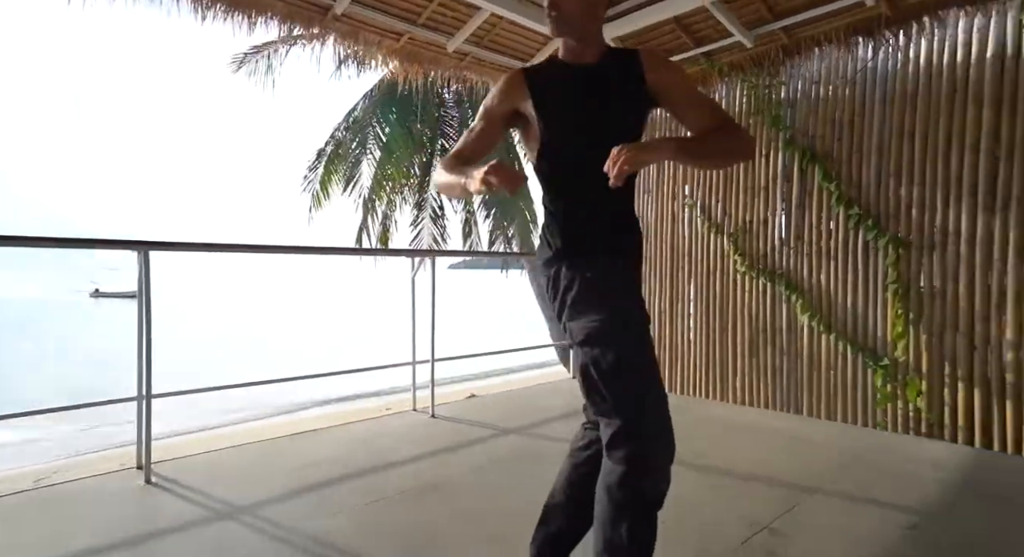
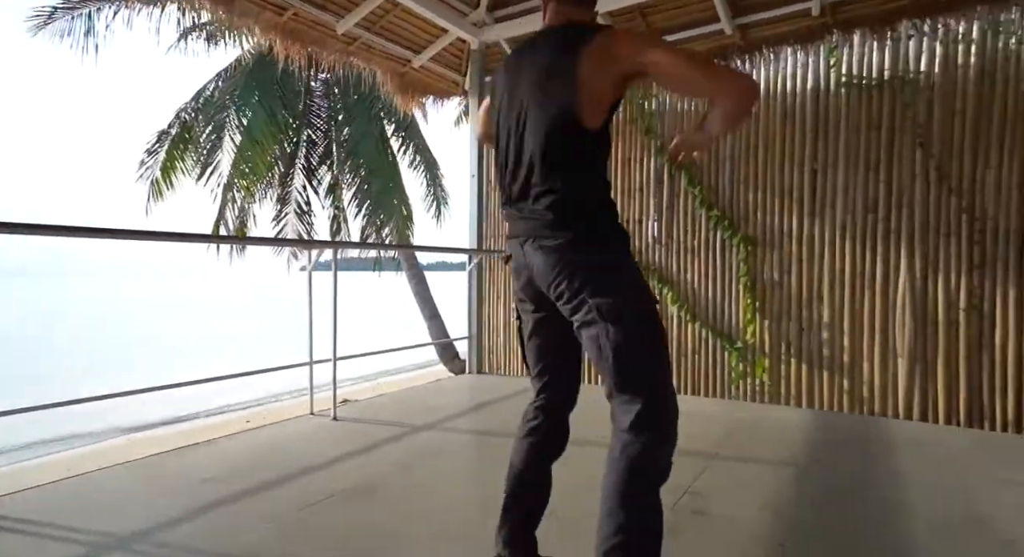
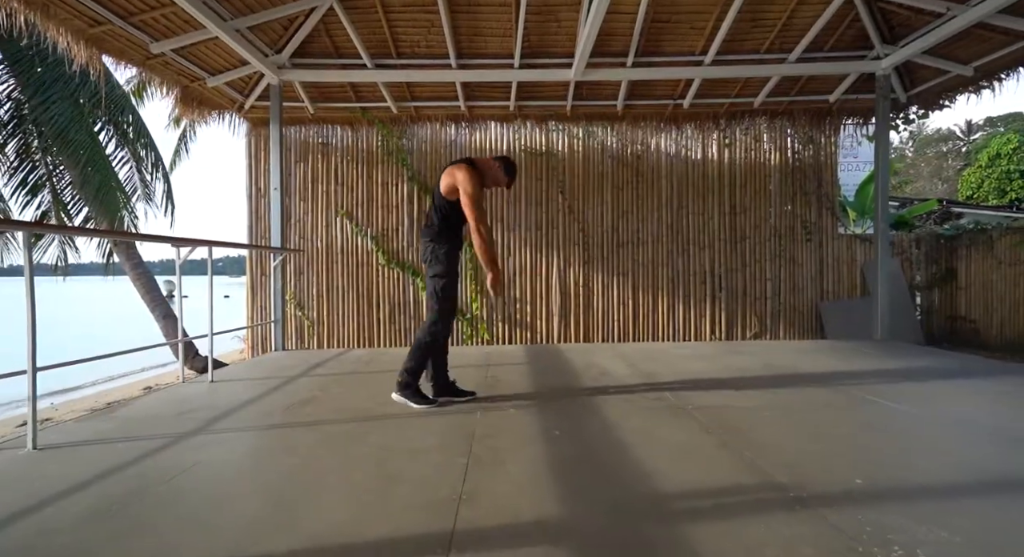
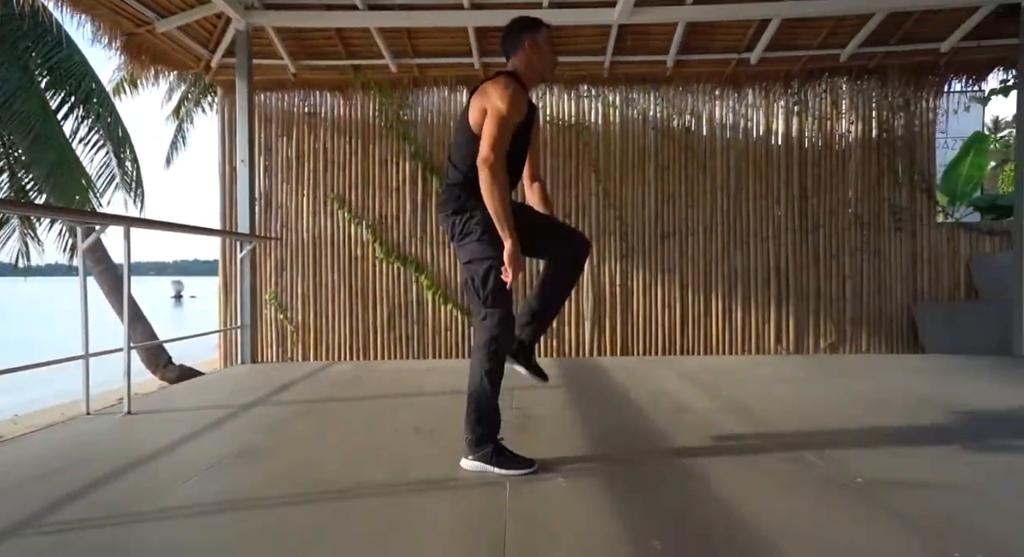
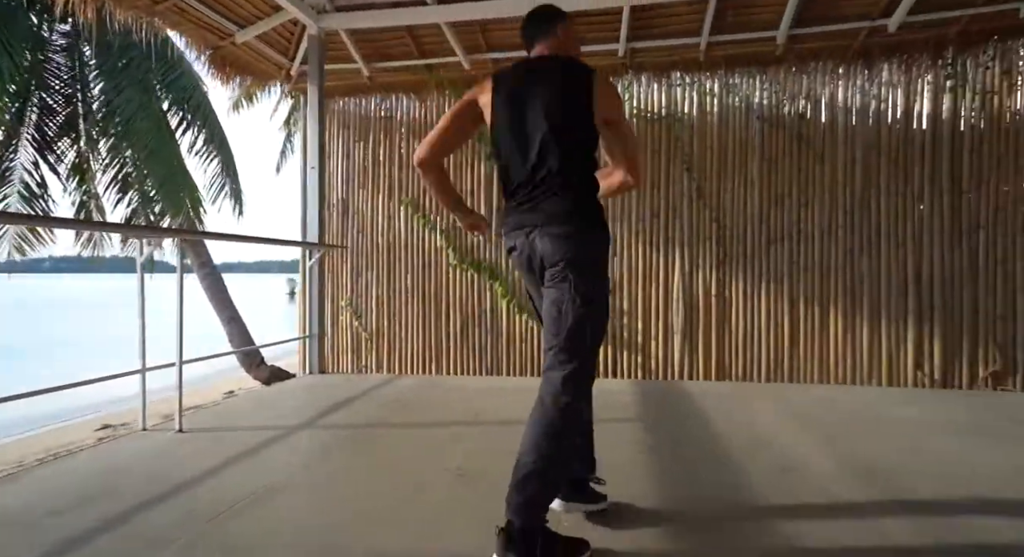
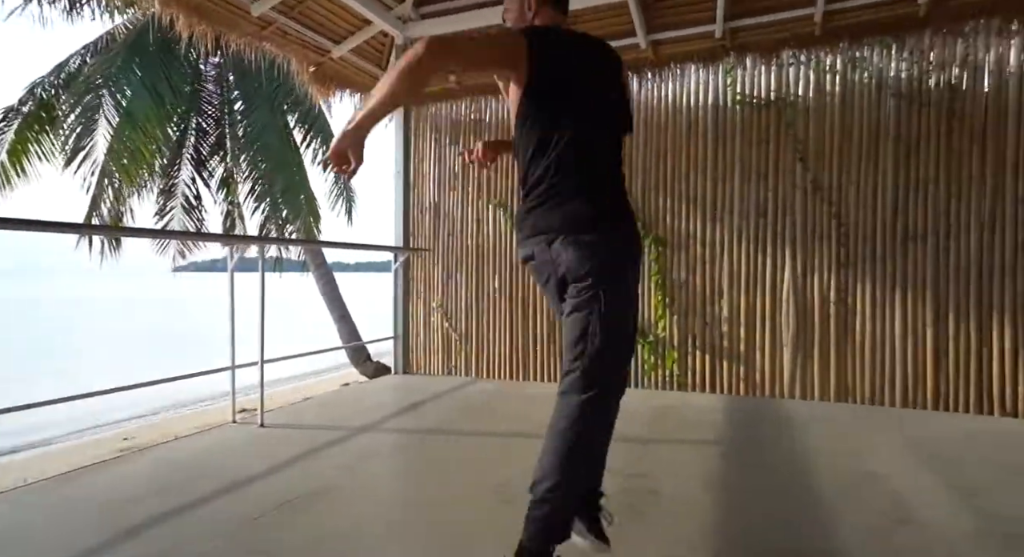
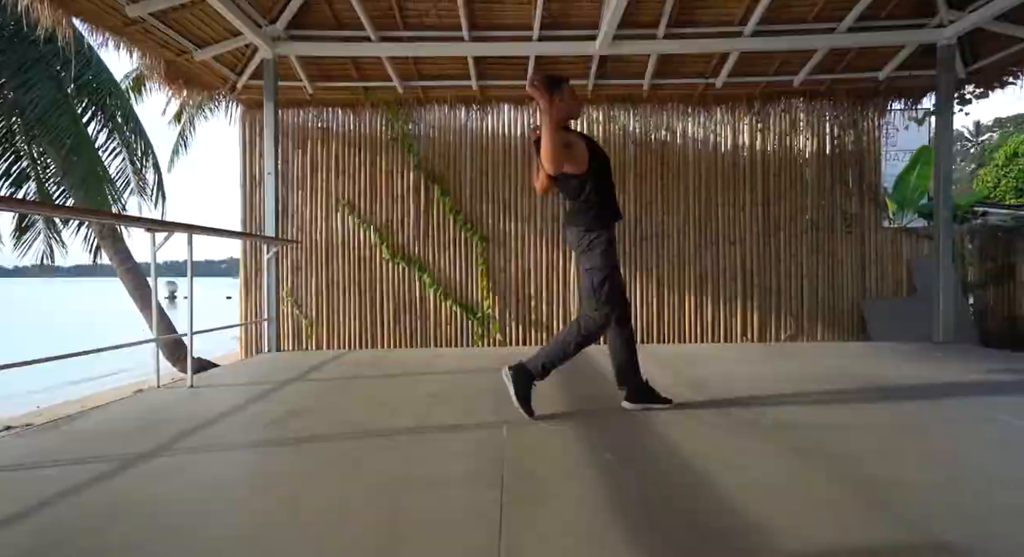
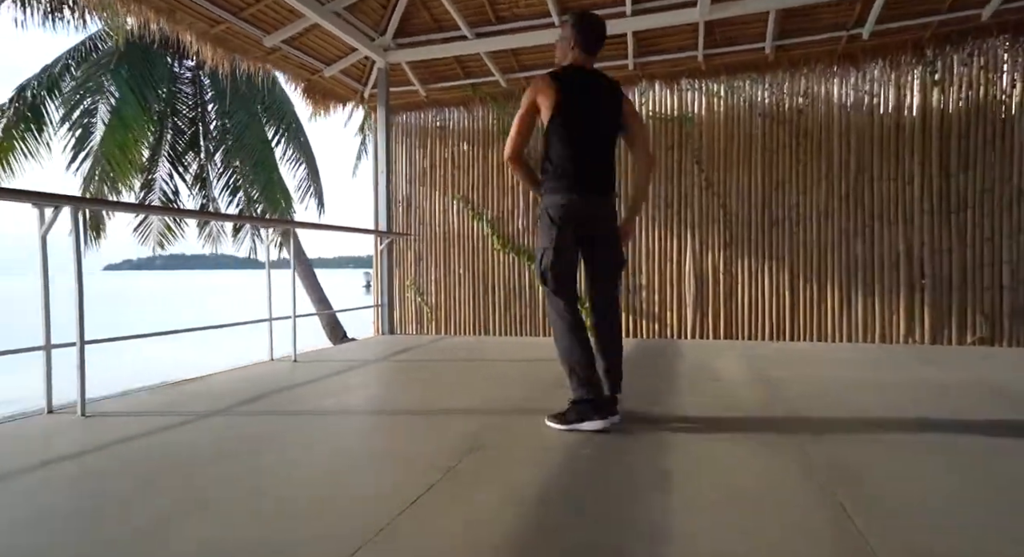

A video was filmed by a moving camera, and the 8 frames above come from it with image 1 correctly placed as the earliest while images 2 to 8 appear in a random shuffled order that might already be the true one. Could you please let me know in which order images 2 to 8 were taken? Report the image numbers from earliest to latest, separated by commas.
2, 6, 5, 4, 7, 3, 8
